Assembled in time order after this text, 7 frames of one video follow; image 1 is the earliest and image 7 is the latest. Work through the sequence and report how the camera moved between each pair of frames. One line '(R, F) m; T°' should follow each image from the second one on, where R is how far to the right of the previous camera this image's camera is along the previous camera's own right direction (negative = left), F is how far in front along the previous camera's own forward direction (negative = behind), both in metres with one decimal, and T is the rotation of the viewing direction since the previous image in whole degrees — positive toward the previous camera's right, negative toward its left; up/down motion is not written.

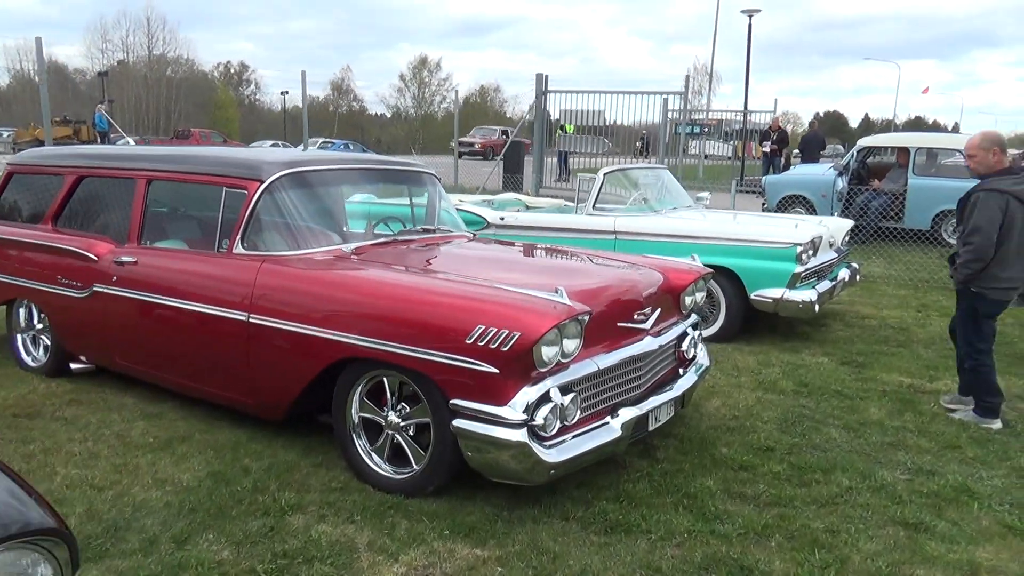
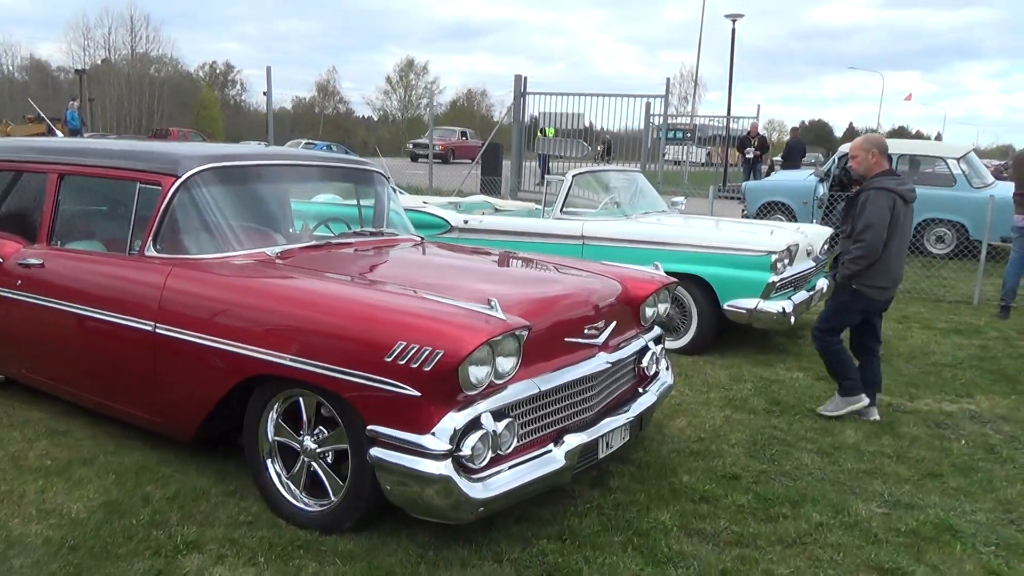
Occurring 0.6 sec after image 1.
(+0.2, +0.4) m; +1°
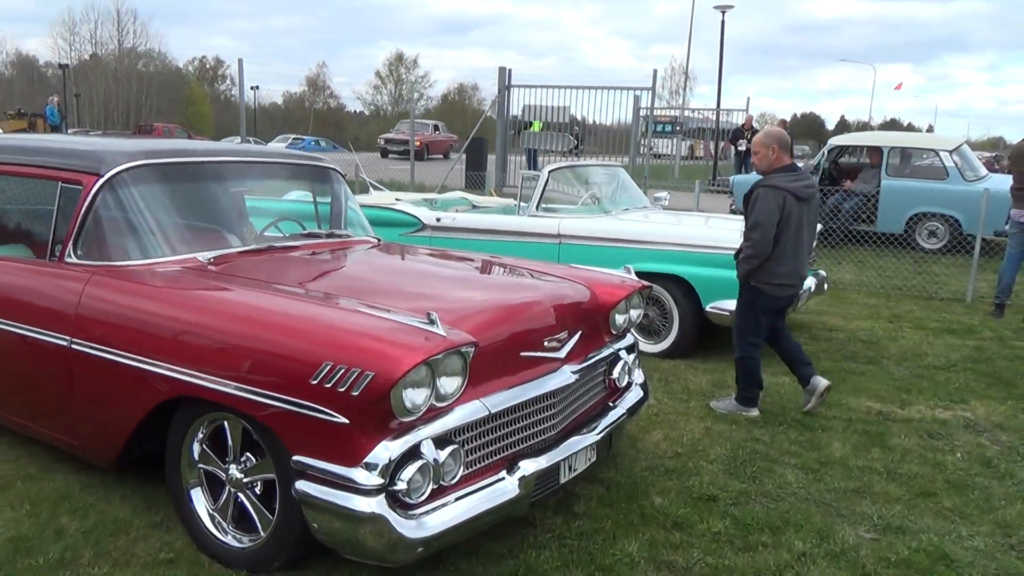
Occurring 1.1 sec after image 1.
(+0.2, +0.3) m; 0°
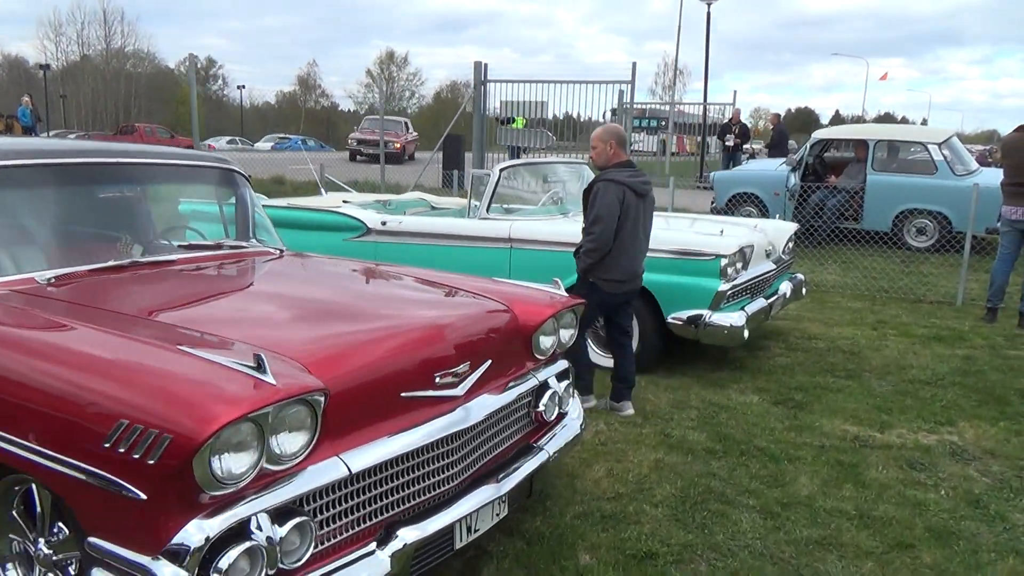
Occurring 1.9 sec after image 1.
(+0.4, +0.5) m; 0°
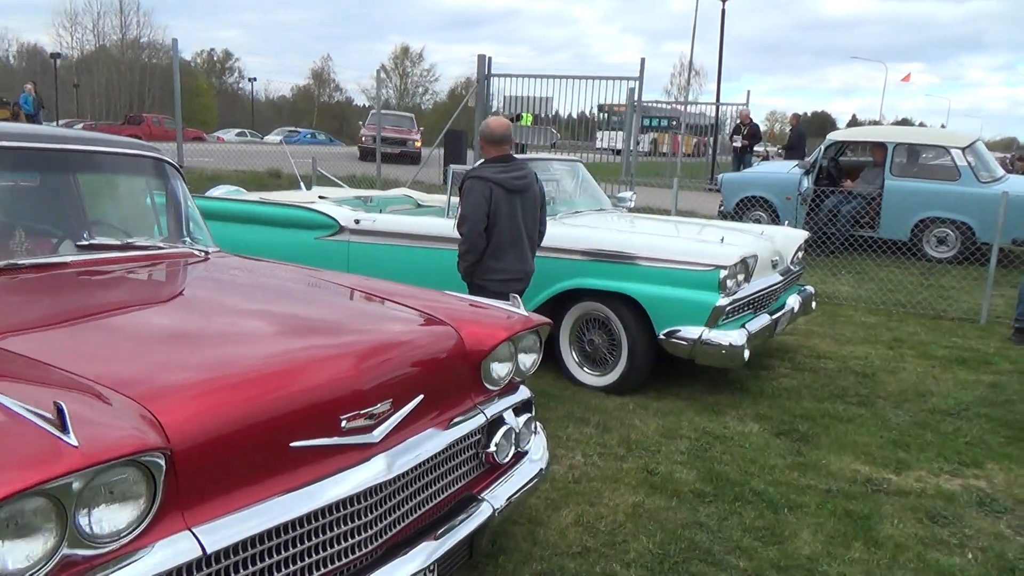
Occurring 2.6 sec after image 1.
(+0.2, +0.5) m; -1°
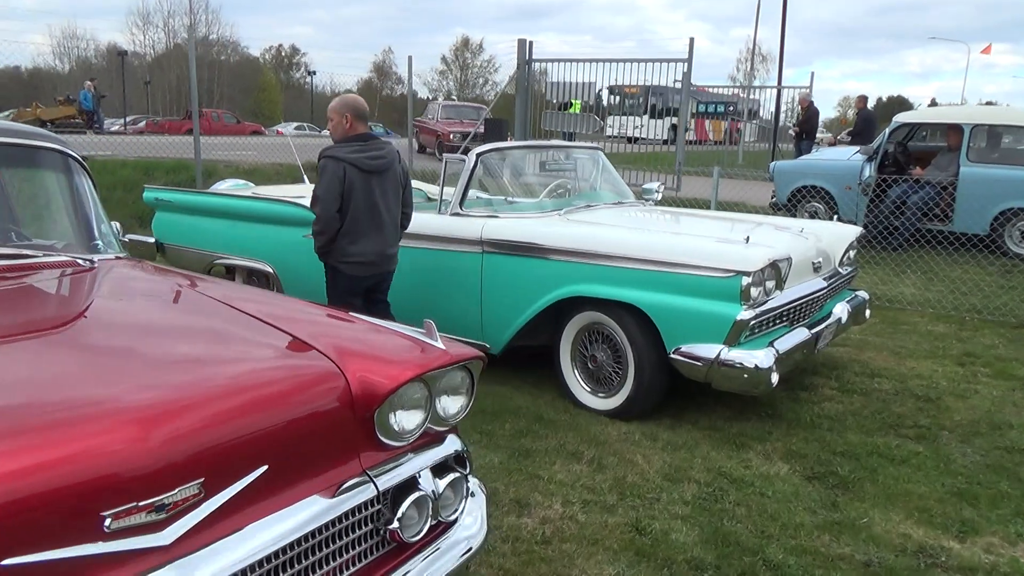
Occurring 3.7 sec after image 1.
(+0.4, +0.7) m; -5°
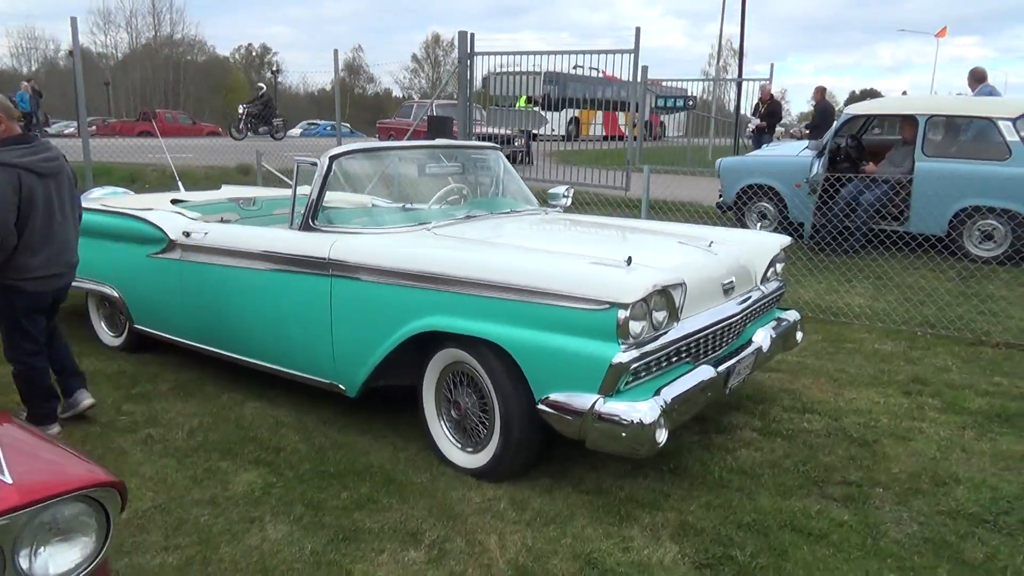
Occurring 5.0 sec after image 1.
(+0.6, +0.7) m; +1°
